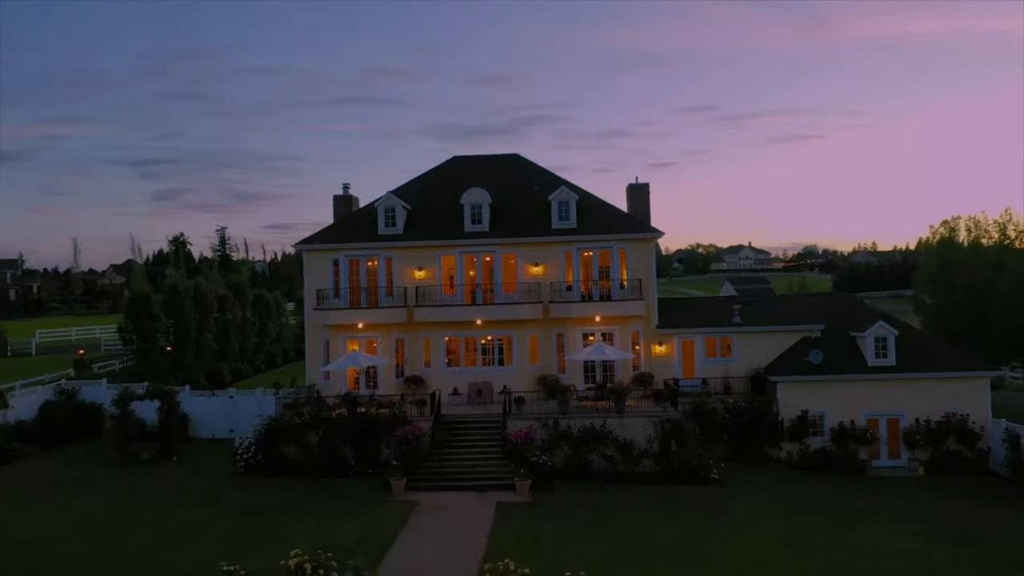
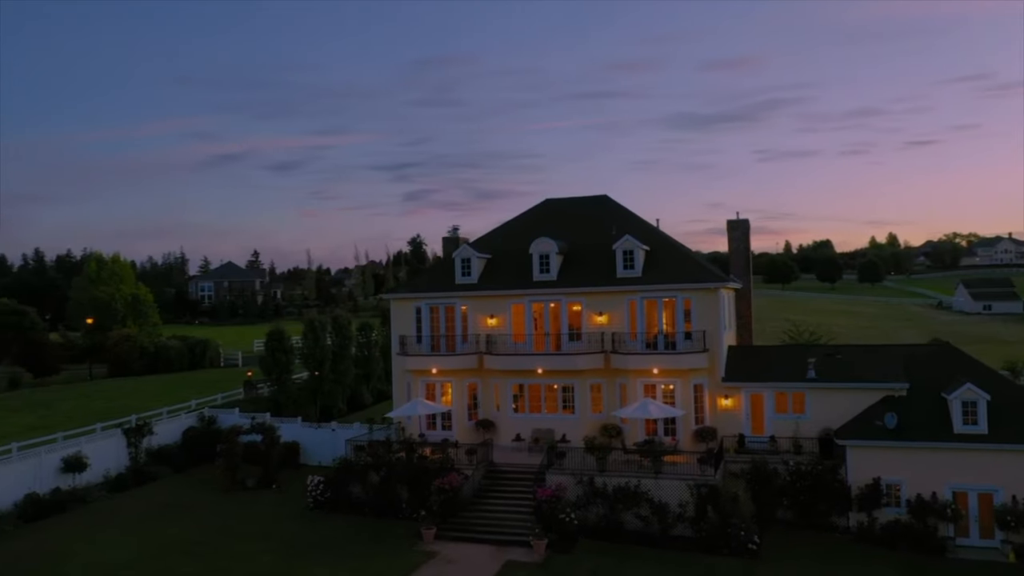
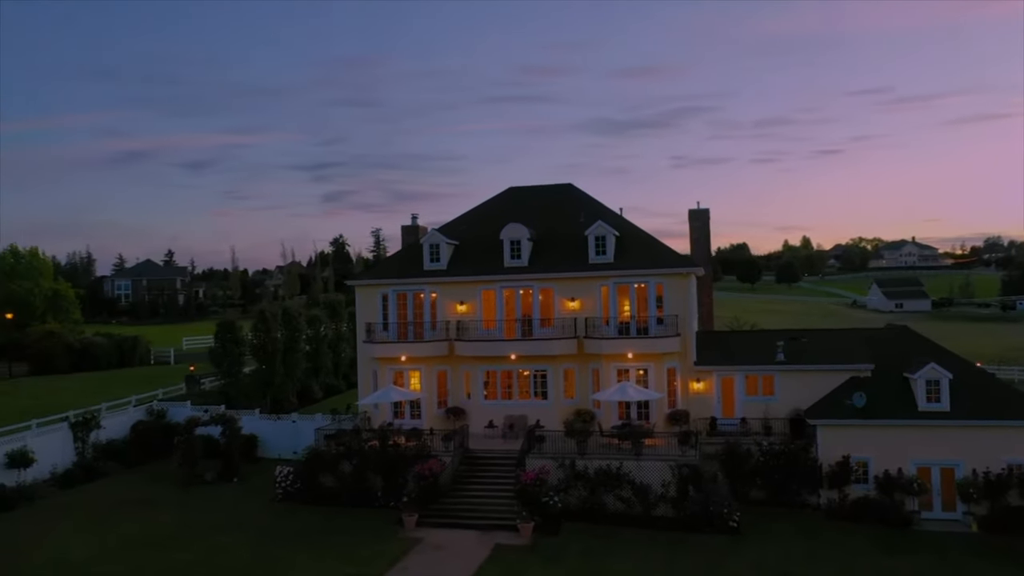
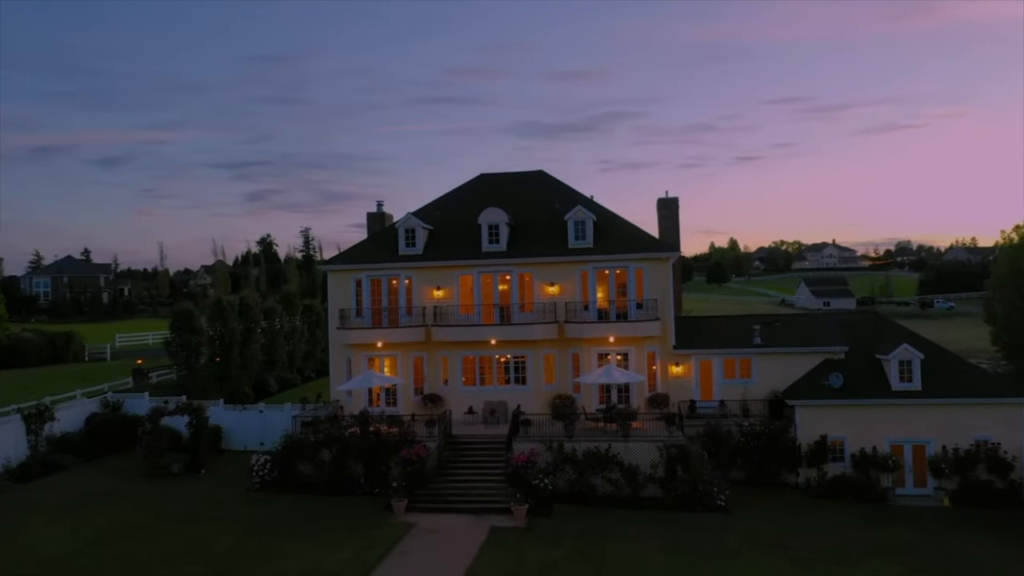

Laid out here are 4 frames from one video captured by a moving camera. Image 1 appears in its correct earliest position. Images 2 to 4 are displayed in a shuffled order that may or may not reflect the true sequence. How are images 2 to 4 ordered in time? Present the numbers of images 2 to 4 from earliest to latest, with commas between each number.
4, 3, 2
